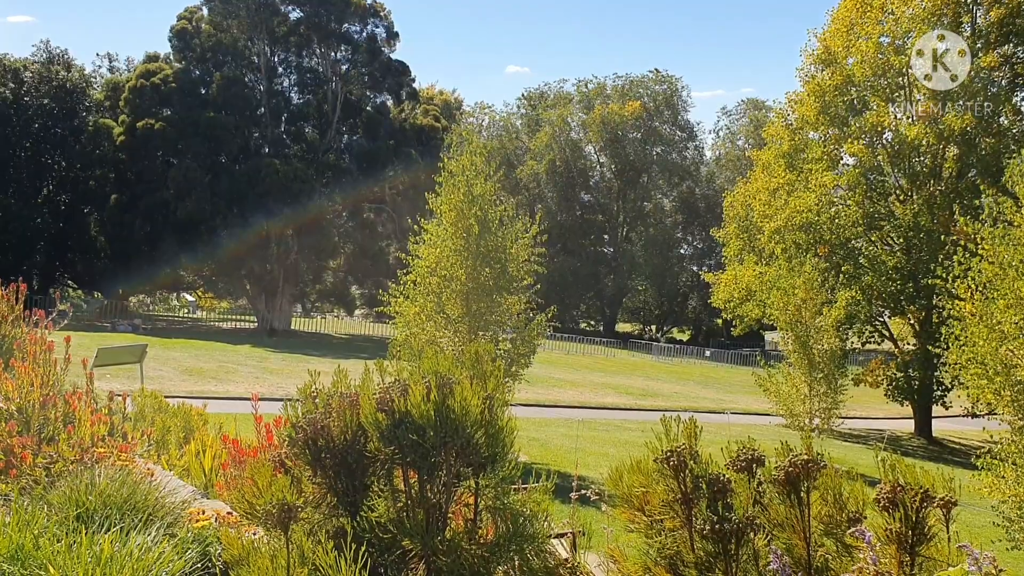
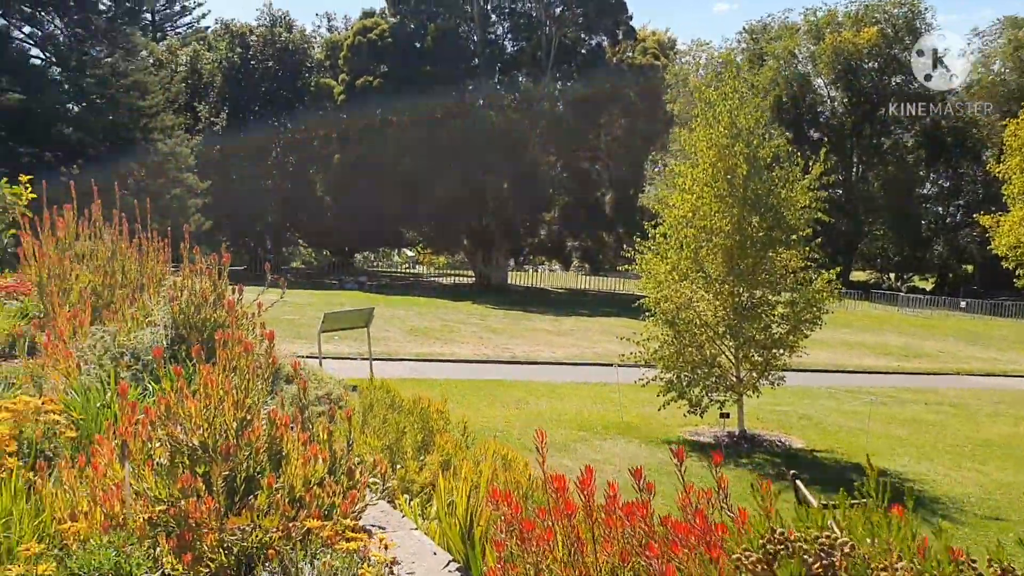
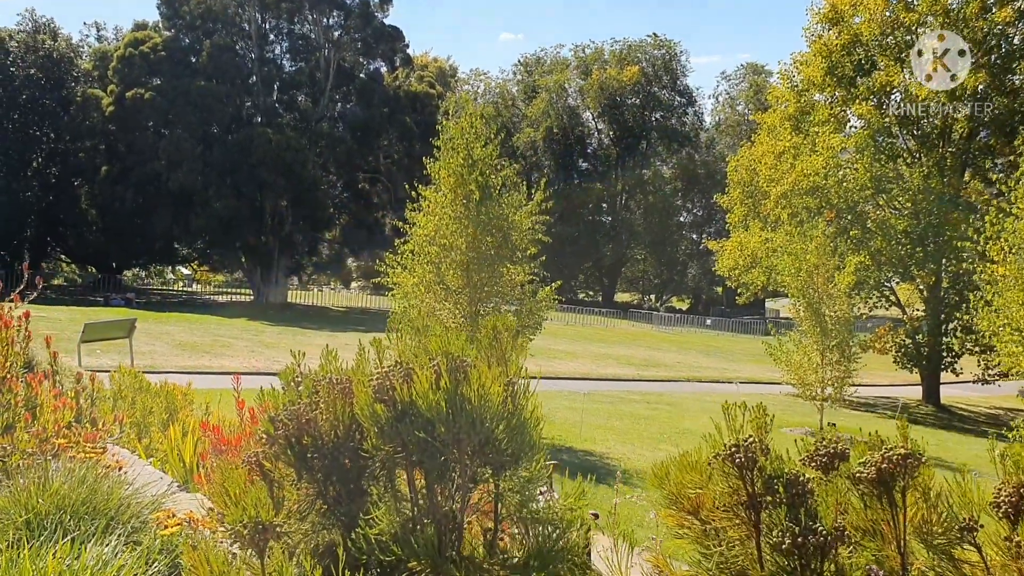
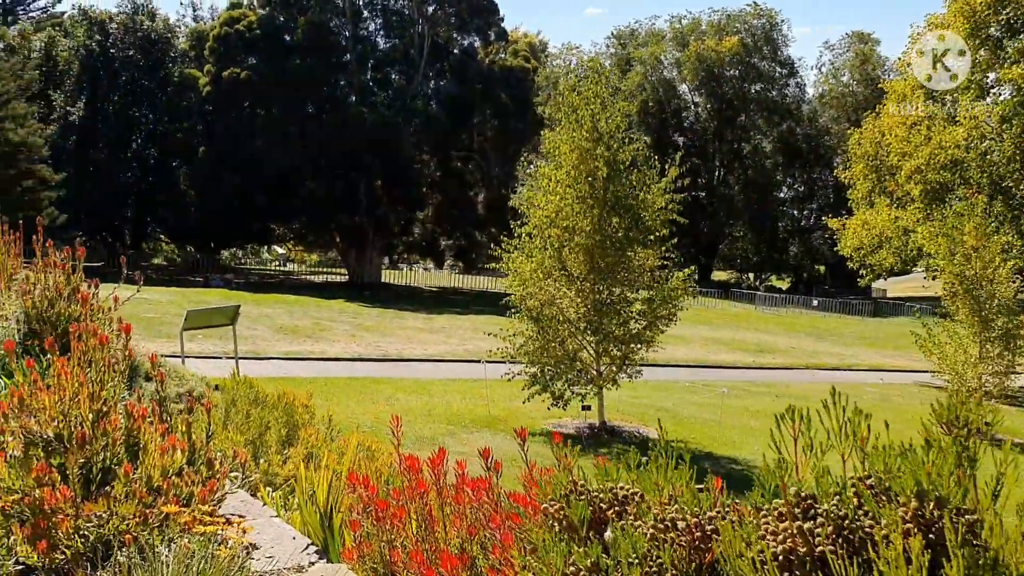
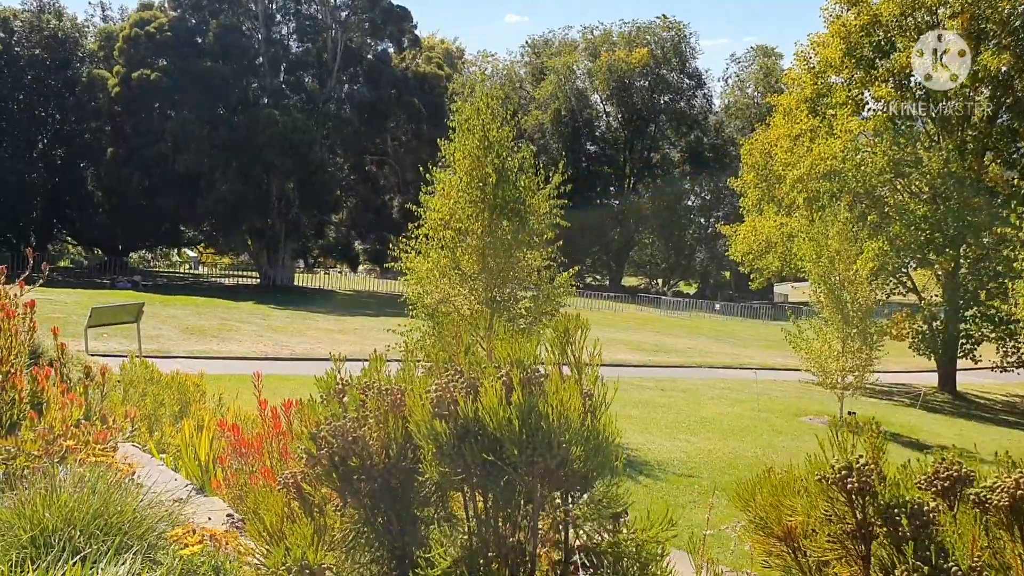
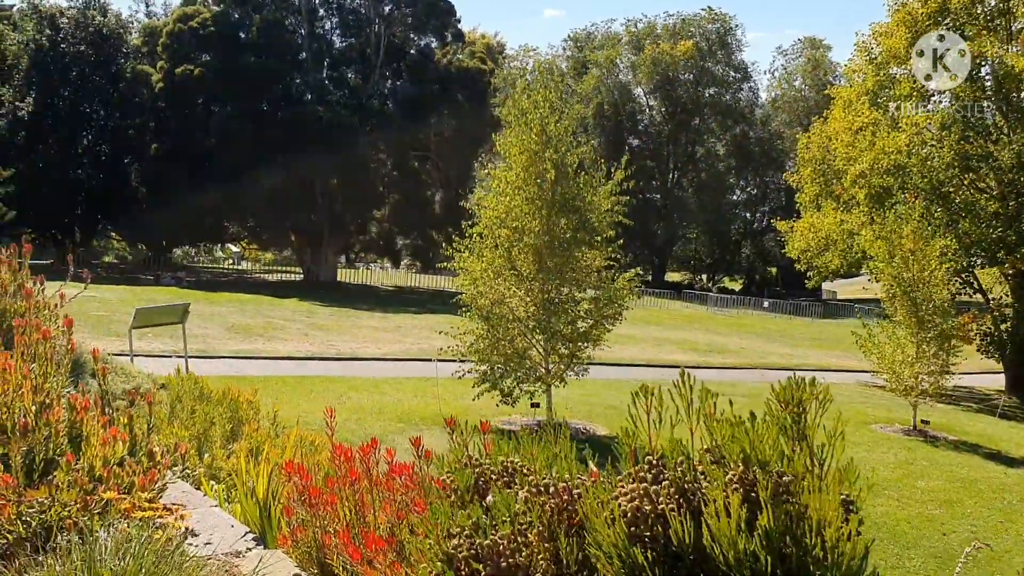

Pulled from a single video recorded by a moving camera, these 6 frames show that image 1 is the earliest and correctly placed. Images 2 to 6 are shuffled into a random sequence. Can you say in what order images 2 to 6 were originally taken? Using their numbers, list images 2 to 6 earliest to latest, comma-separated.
3, 5, 6, 4, 2
